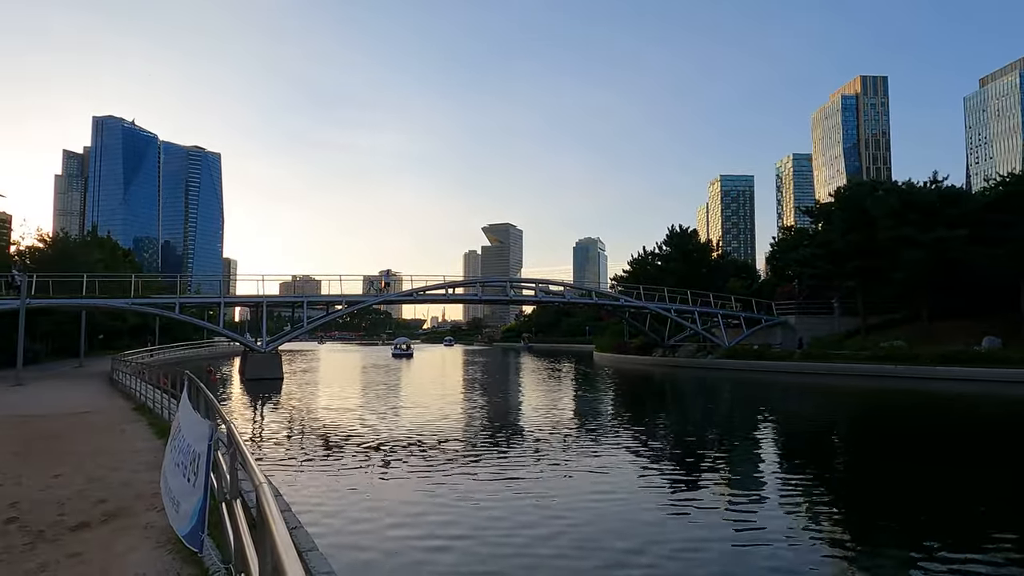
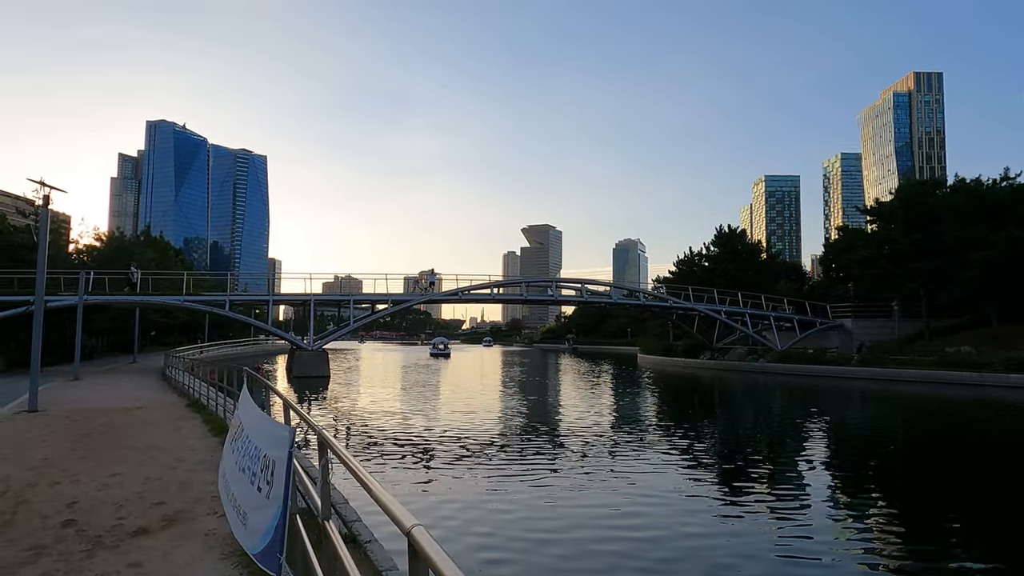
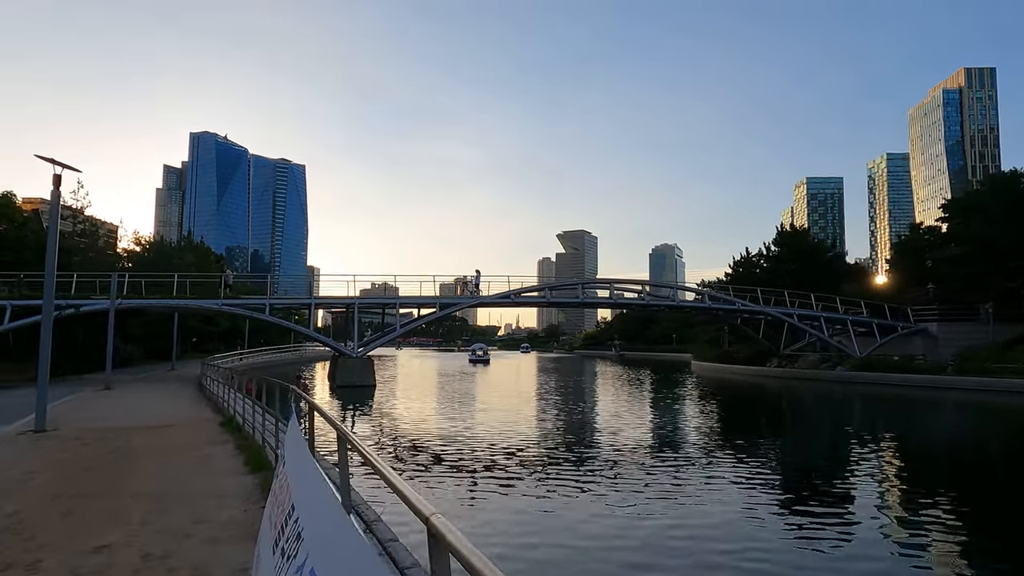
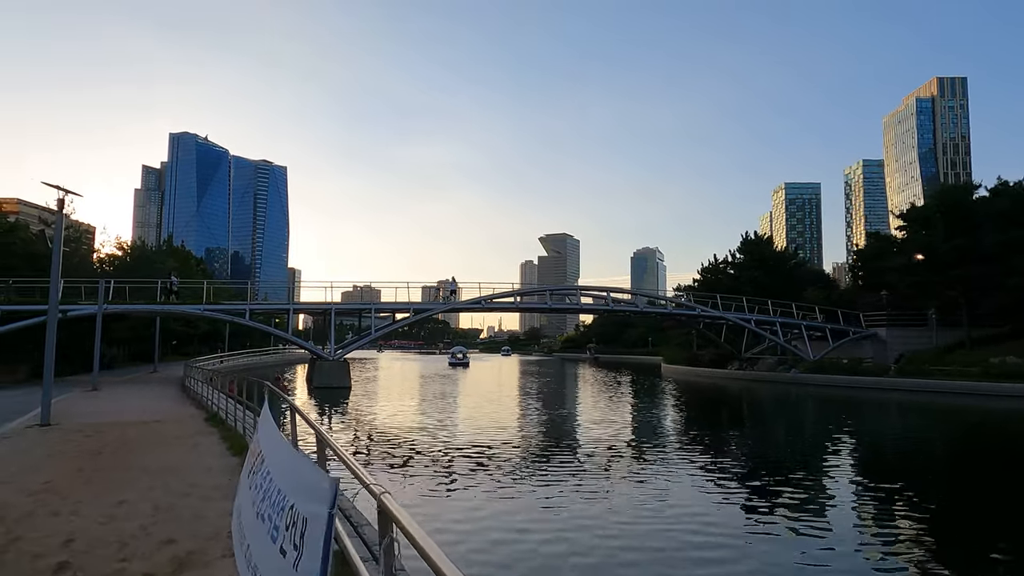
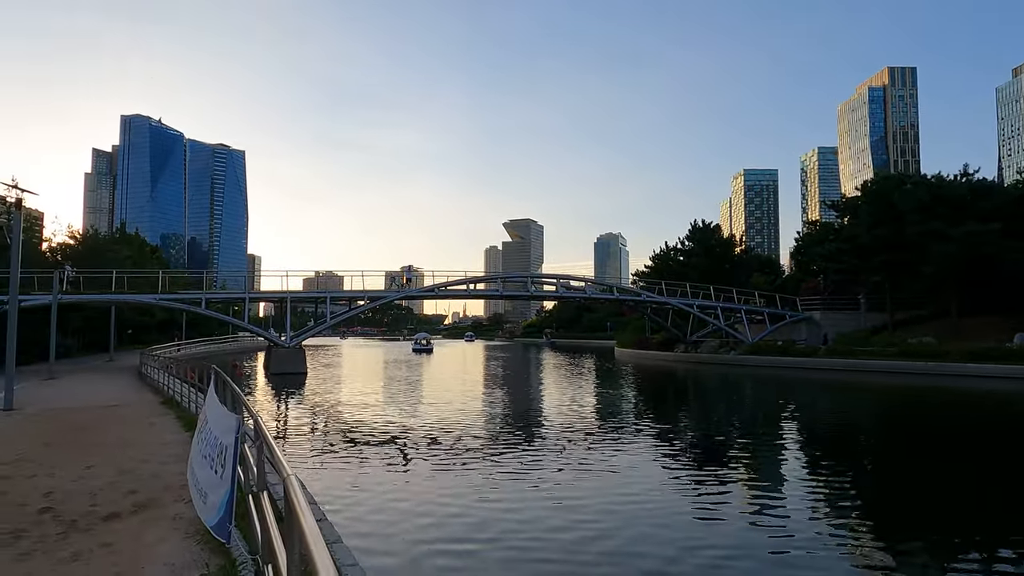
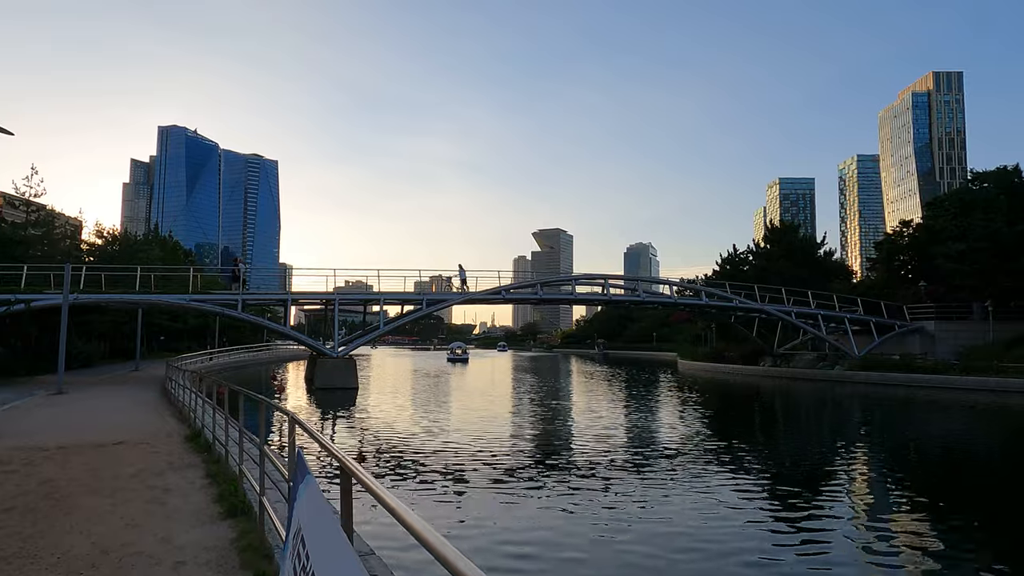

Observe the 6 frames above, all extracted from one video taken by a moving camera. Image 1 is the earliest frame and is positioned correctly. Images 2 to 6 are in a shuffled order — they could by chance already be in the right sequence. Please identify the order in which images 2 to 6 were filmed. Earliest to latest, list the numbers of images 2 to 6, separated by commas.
5, 2, 4, 3, 6
